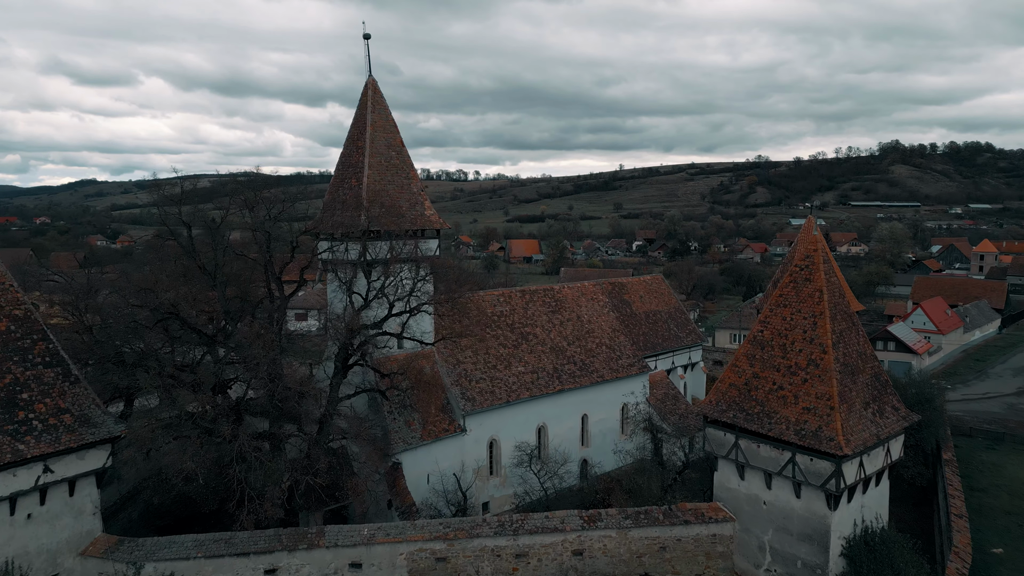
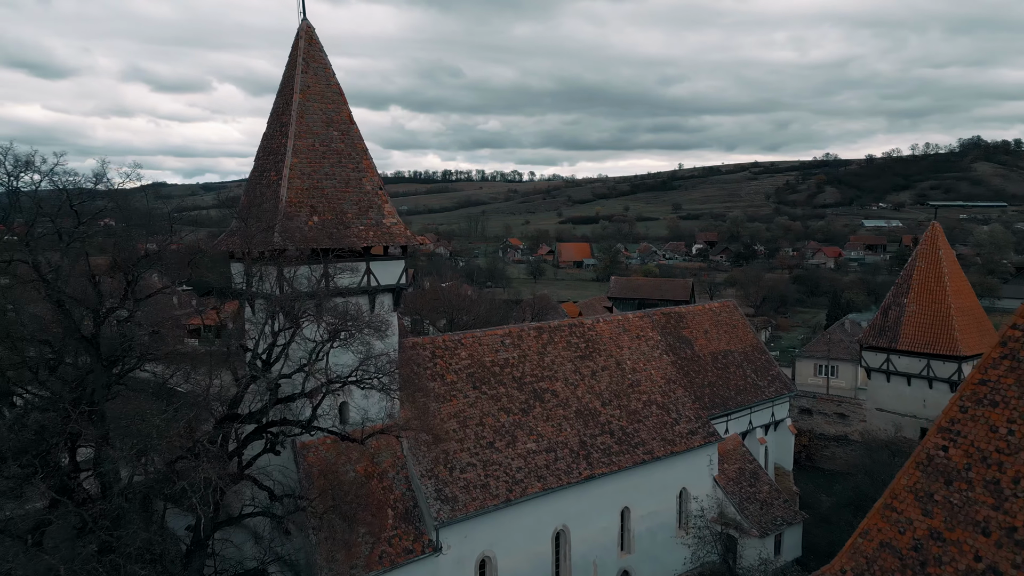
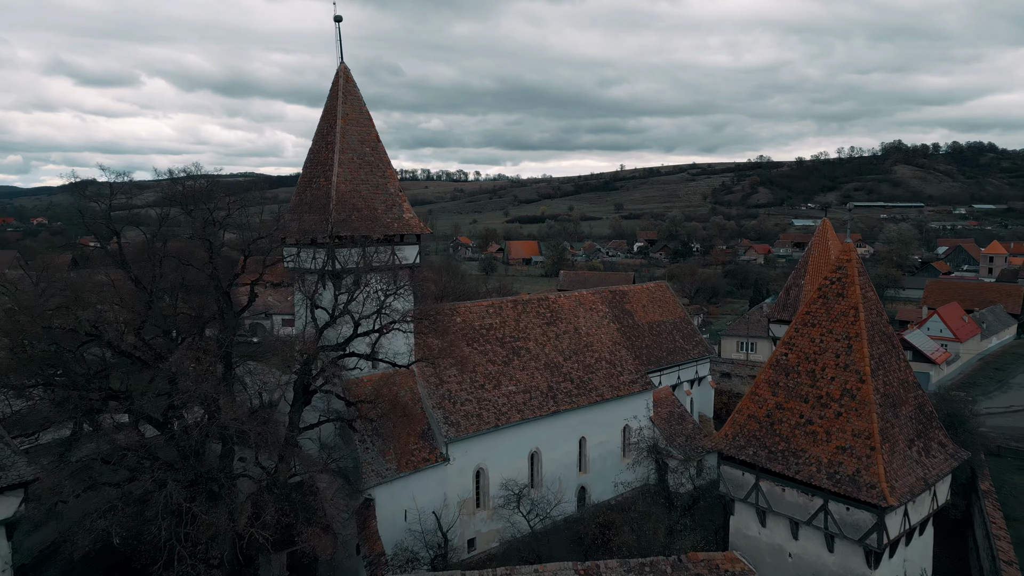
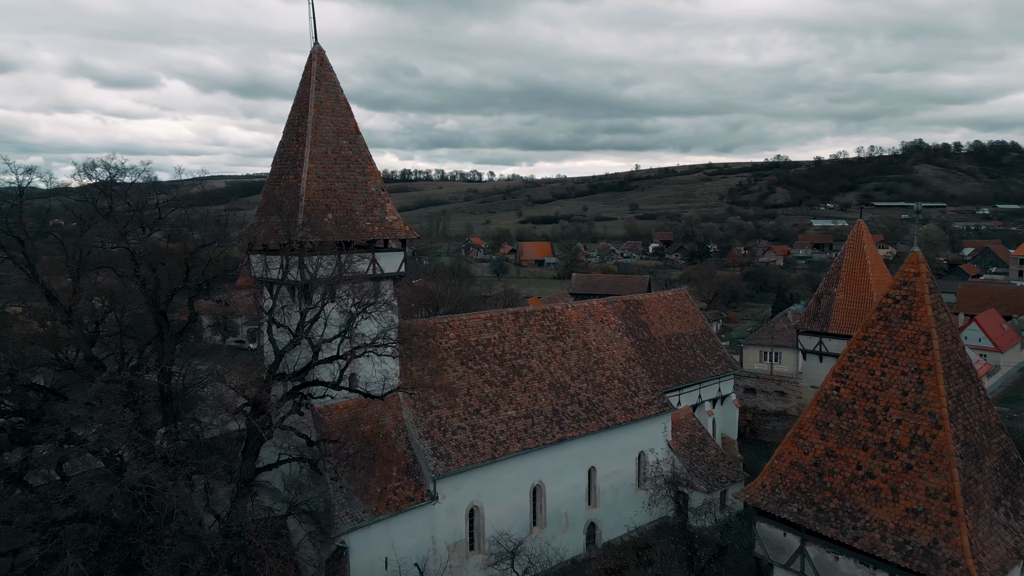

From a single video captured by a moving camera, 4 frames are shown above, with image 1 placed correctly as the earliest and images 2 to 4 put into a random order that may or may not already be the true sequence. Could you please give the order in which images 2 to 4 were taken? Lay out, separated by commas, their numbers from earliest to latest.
3, 4, 2
